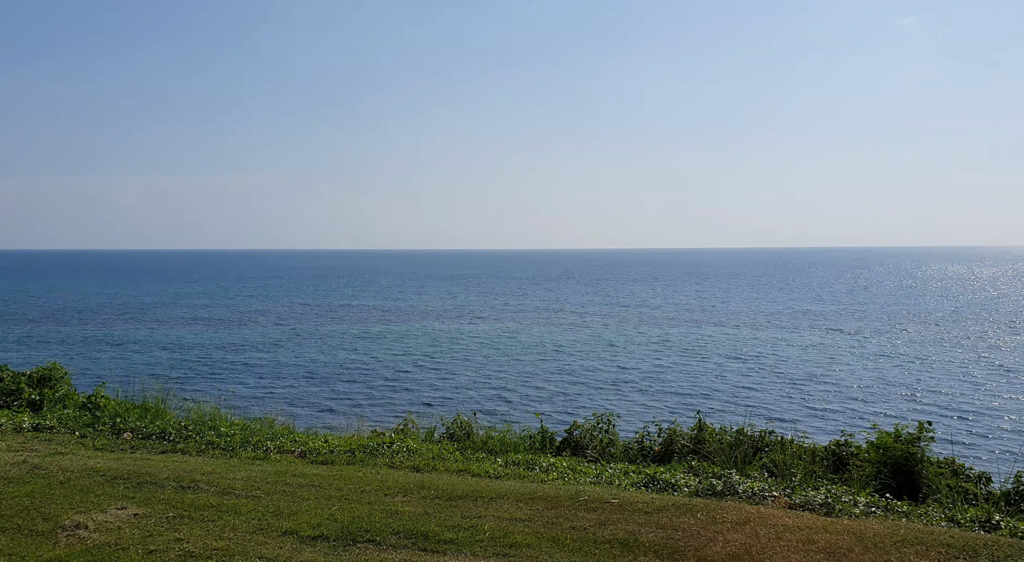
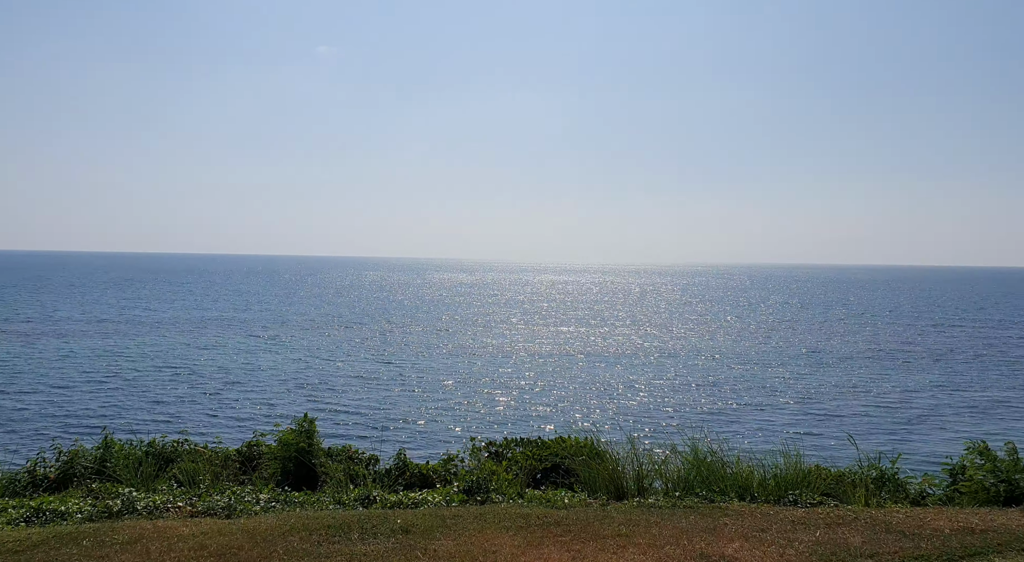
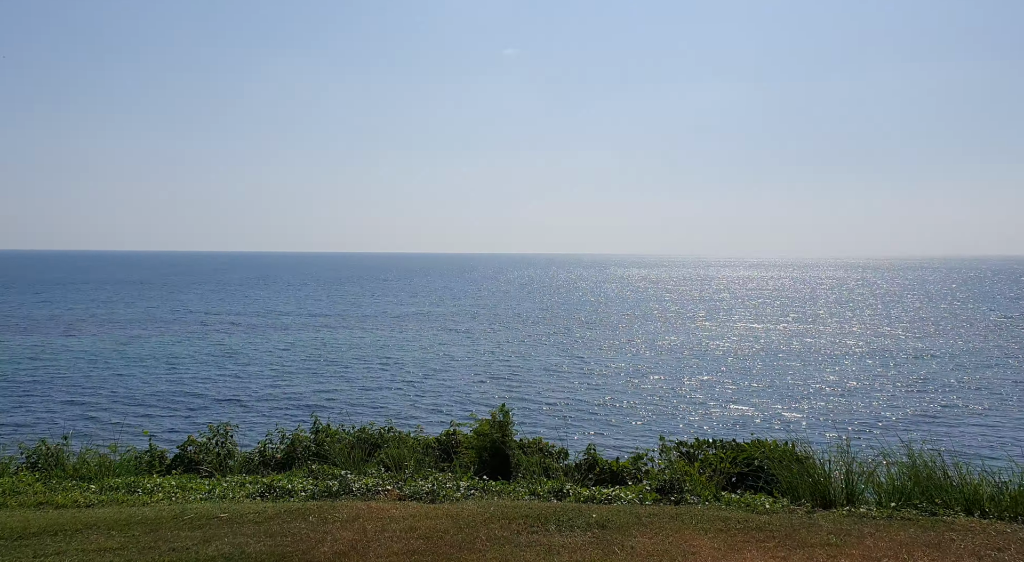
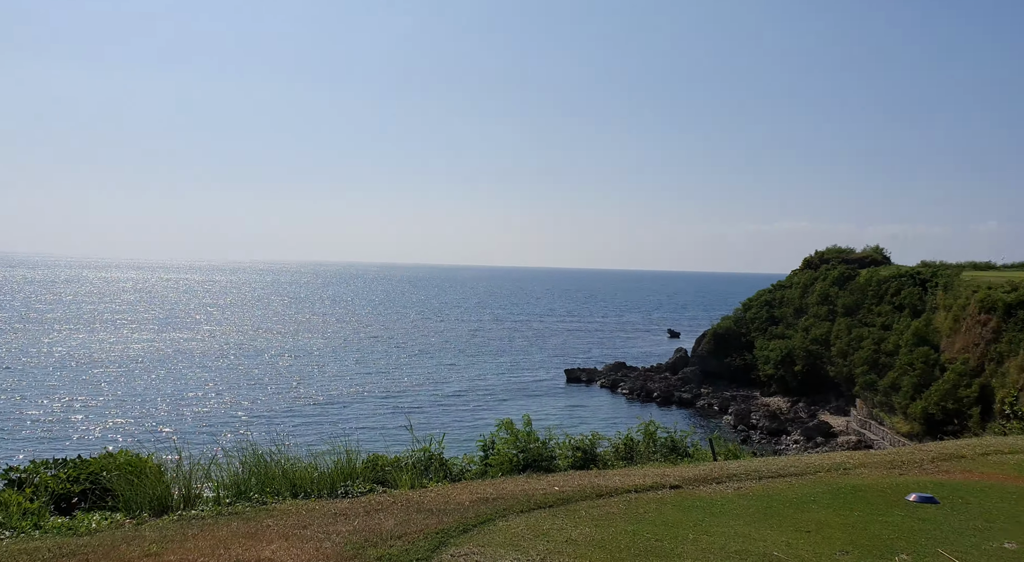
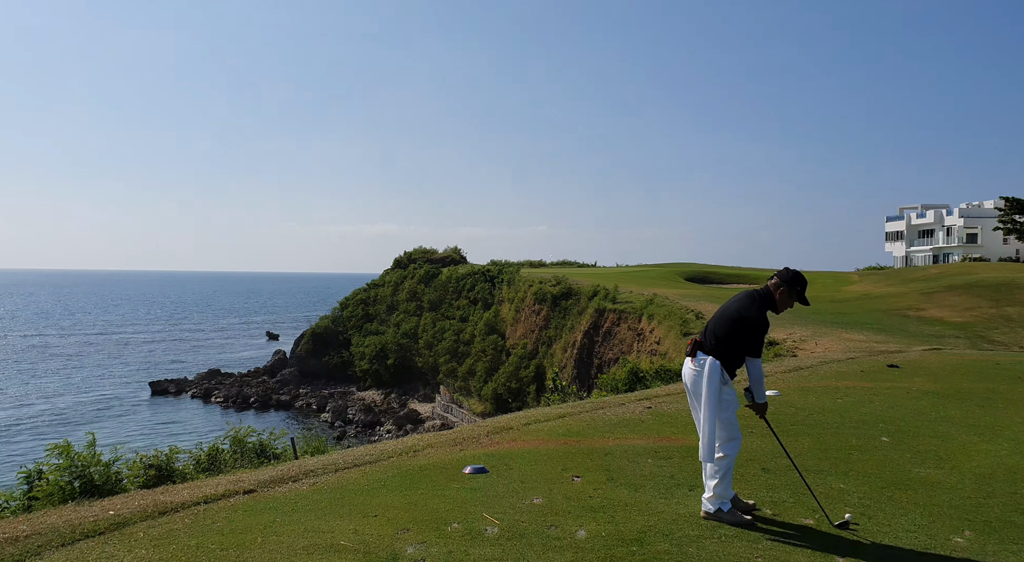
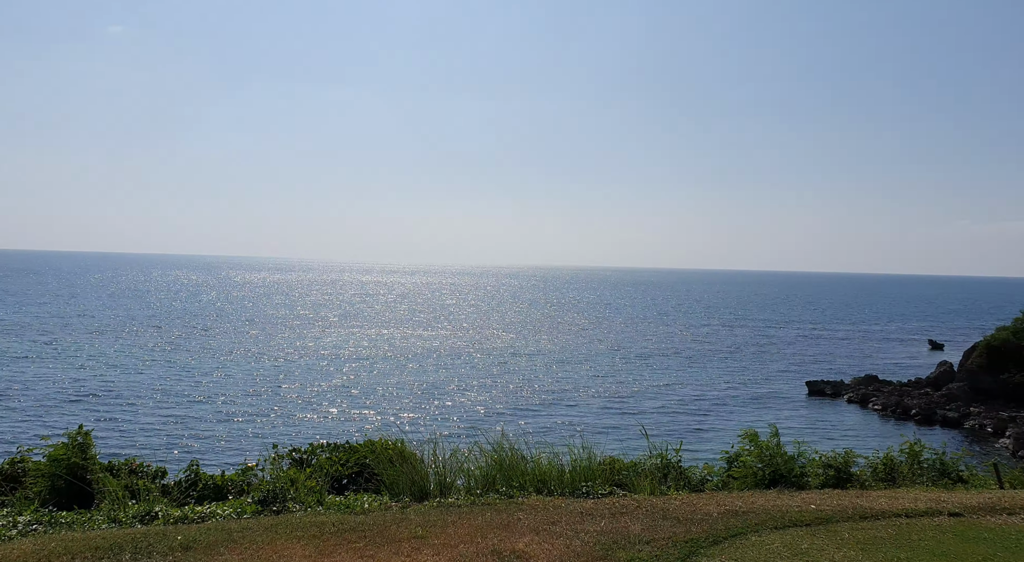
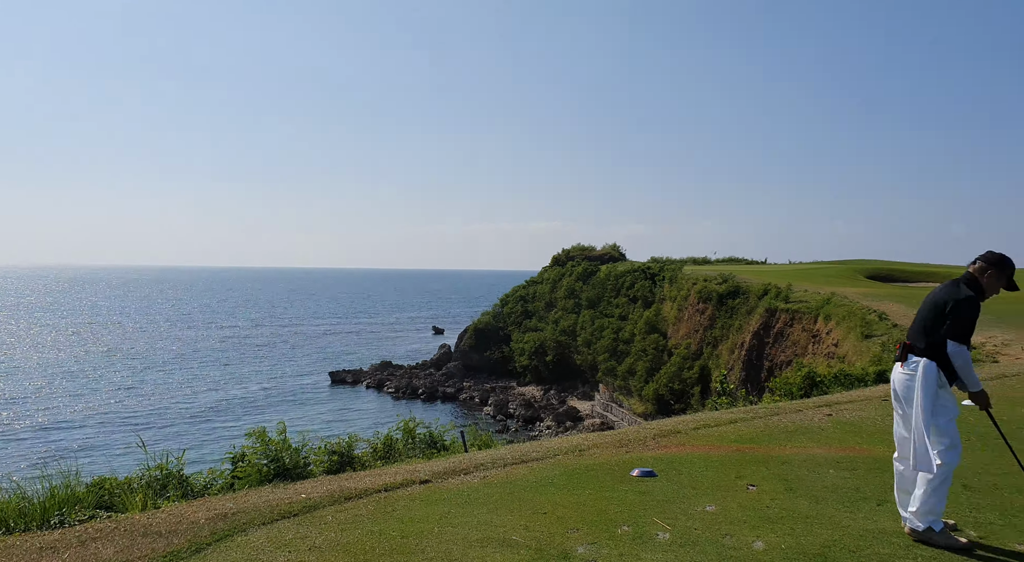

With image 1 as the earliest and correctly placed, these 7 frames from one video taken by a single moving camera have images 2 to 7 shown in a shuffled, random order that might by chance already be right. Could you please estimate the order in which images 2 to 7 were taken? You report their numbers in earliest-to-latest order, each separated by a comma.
3, 2, 6, 4, 7, 5
